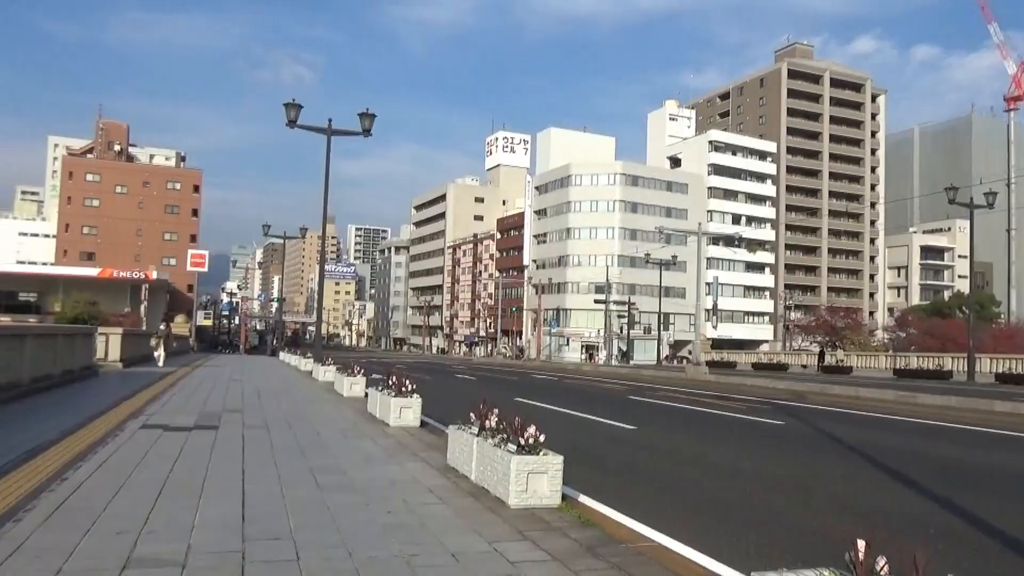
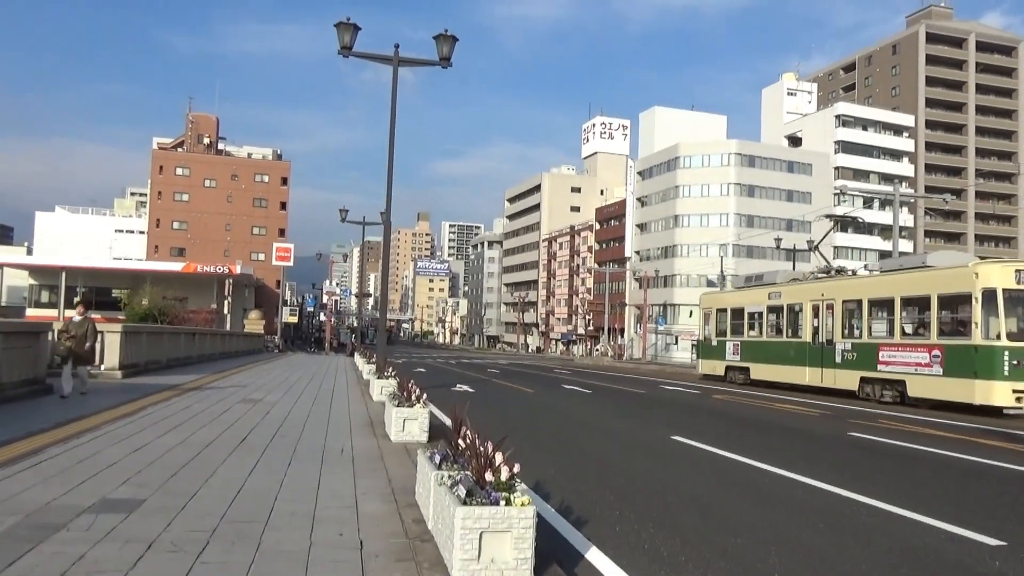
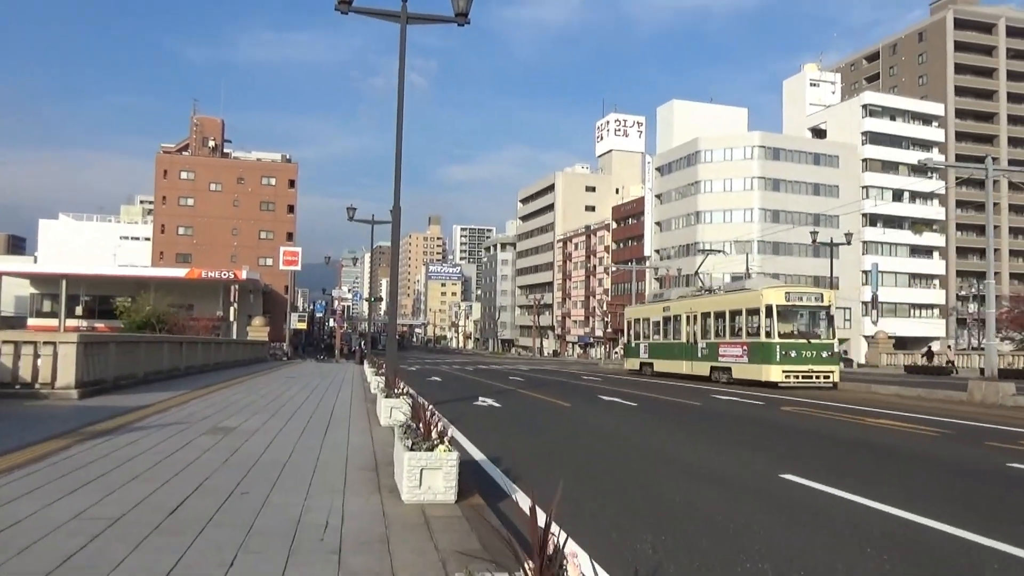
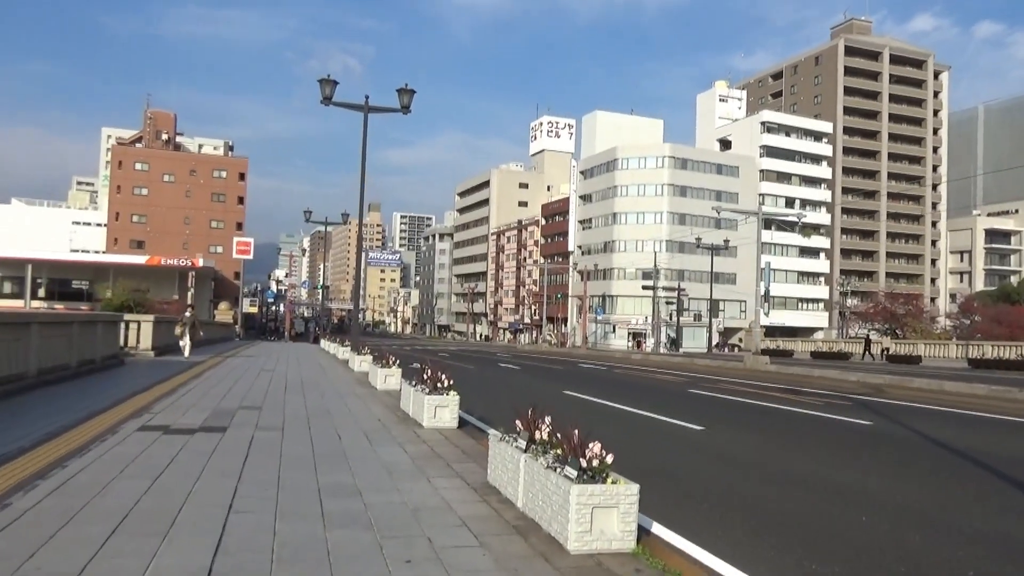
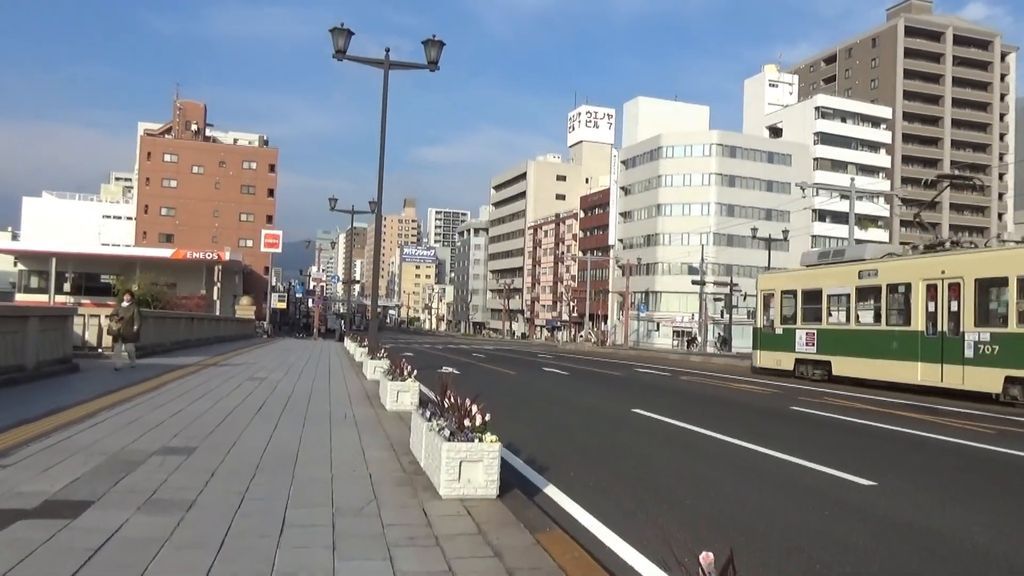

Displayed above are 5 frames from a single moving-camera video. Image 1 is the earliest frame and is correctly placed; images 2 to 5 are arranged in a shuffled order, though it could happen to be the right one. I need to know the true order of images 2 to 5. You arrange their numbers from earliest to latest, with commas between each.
4, 5, 2, 3
